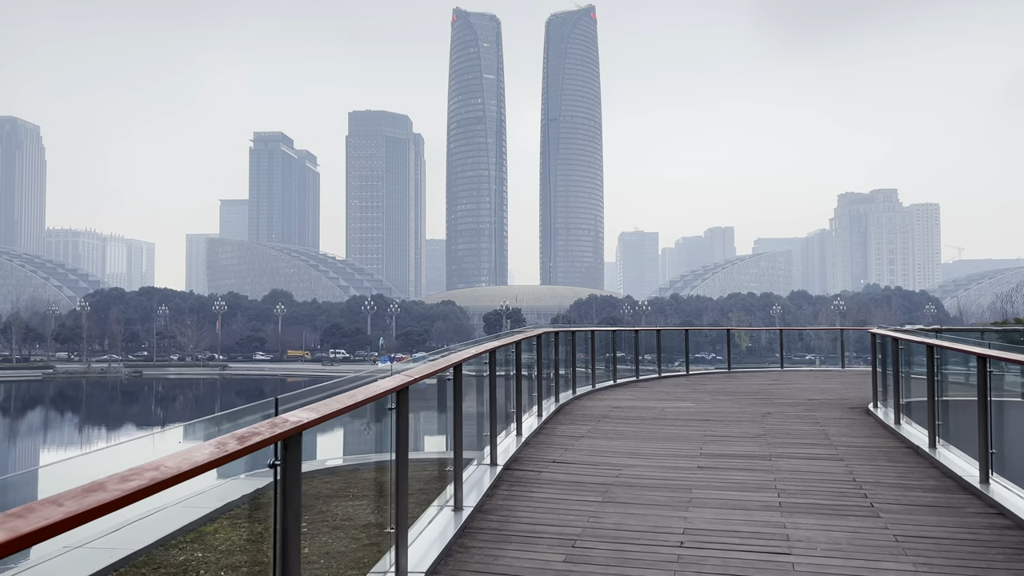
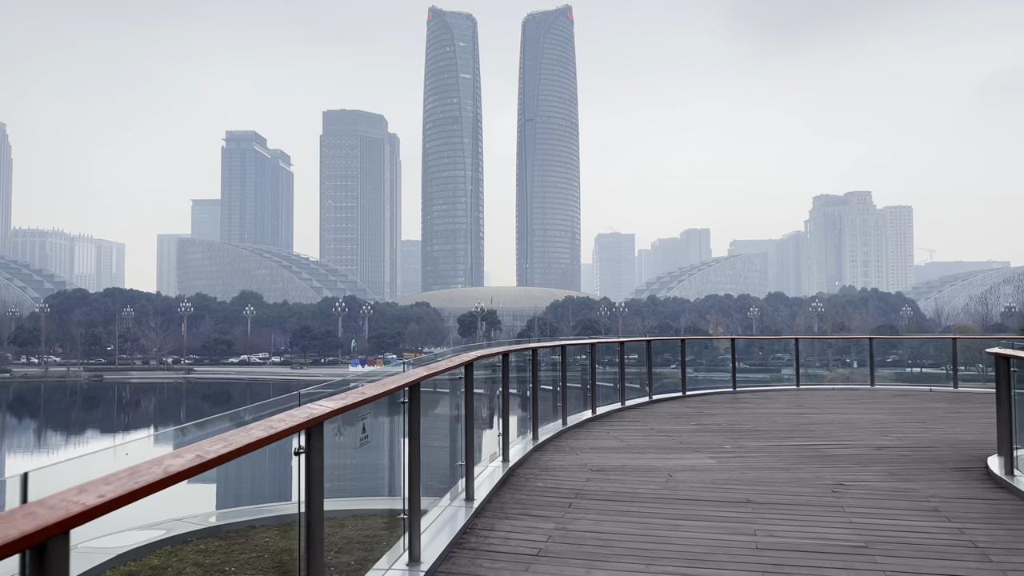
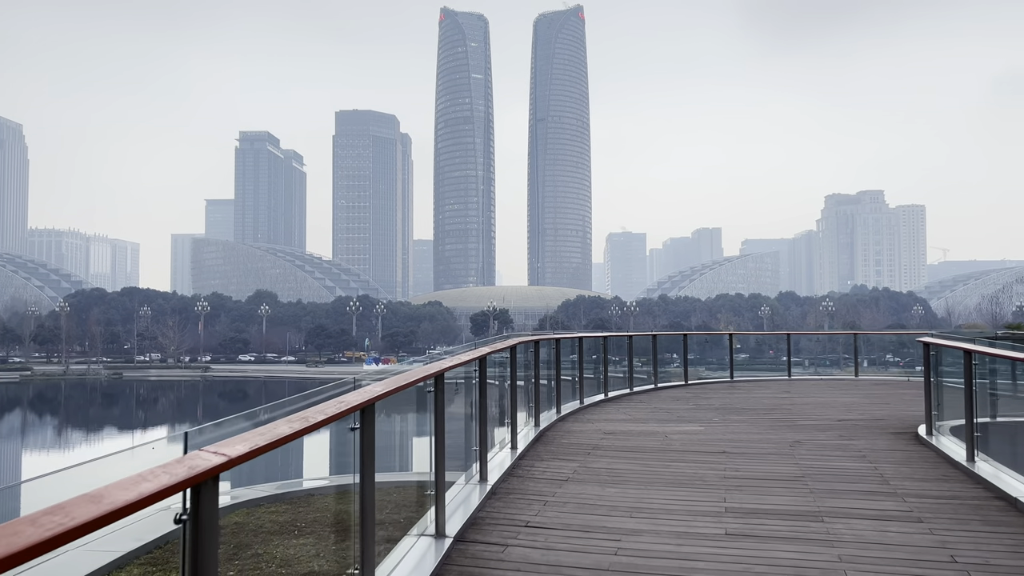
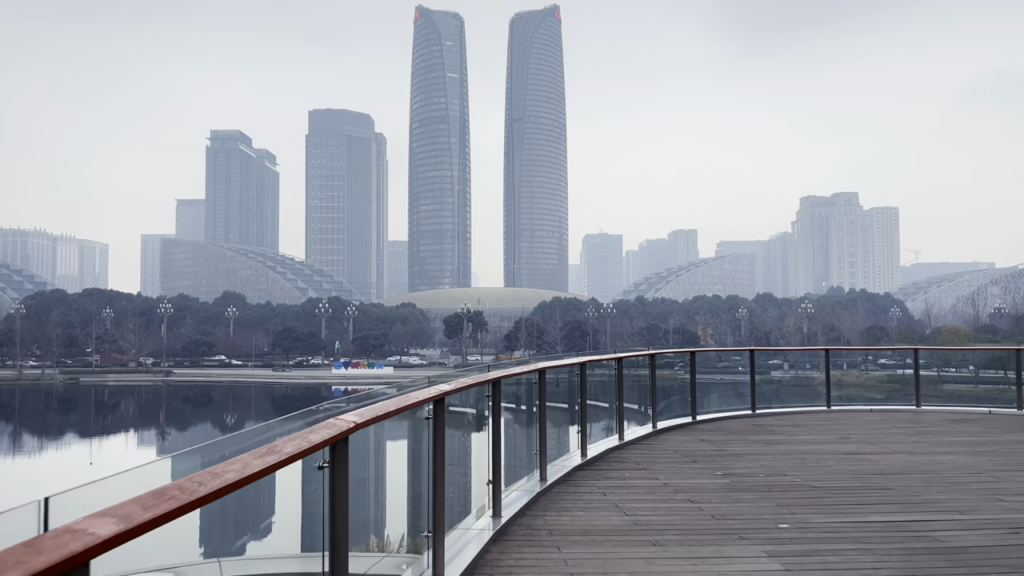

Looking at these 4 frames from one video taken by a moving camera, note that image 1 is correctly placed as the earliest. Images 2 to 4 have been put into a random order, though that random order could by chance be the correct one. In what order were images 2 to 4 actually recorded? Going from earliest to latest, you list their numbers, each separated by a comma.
3, 2, 4
